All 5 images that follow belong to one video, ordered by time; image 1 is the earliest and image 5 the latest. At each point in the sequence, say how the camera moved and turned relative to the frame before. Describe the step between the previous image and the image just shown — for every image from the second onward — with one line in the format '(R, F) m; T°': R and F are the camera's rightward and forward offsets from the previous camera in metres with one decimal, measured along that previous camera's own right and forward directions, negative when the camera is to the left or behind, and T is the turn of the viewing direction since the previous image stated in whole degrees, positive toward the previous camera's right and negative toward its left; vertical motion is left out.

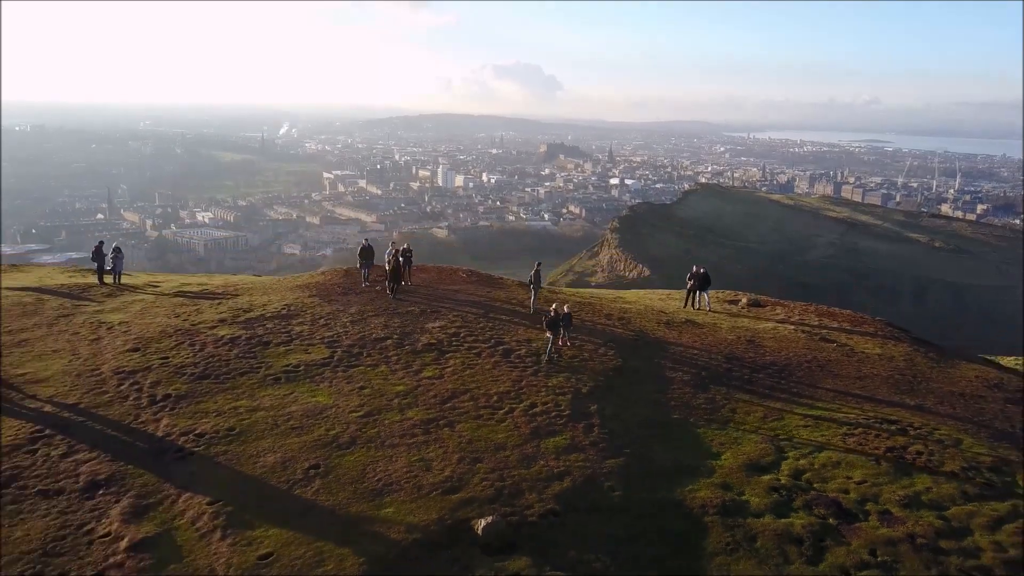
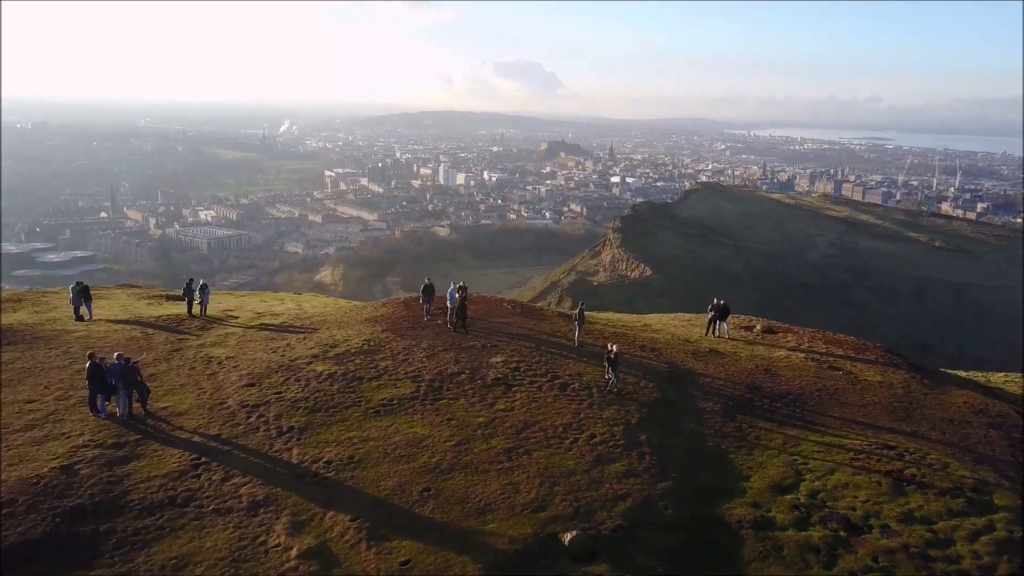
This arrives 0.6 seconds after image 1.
(-0.3, -0.6) m; 0°
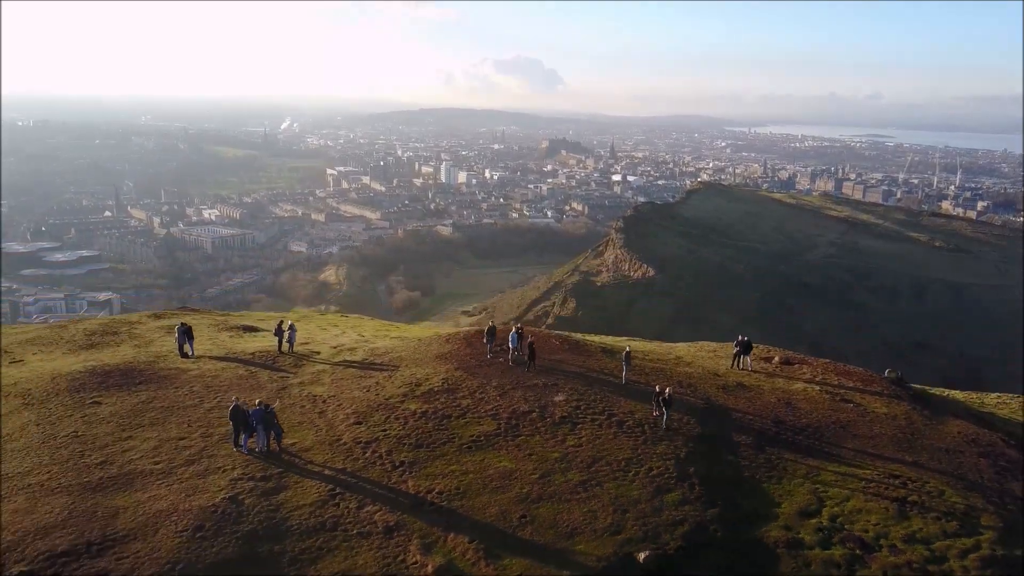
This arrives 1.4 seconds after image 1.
(-0.4, -0.7) m; 0°
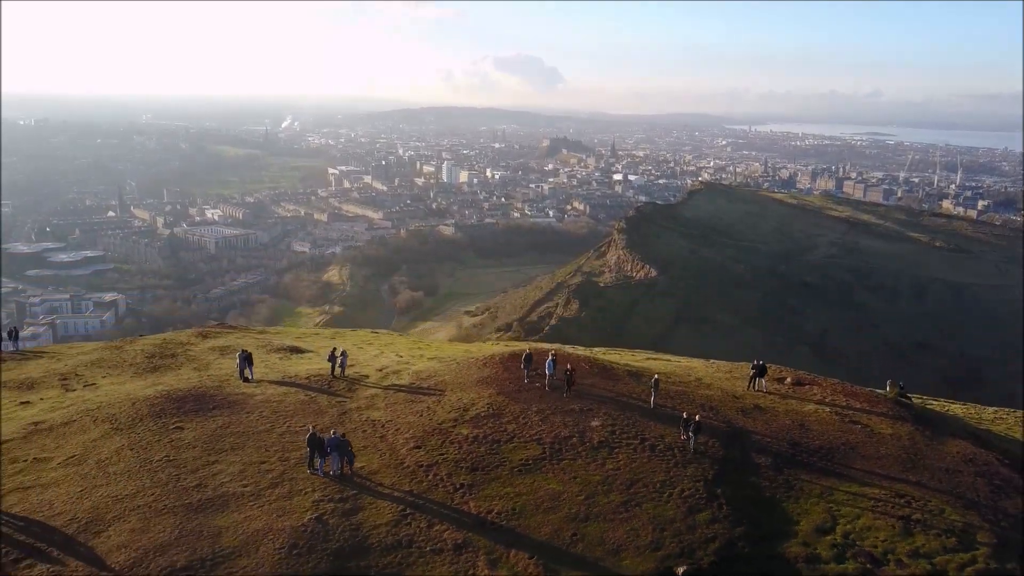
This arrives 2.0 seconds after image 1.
(-0.3, -0.5) m; 0°
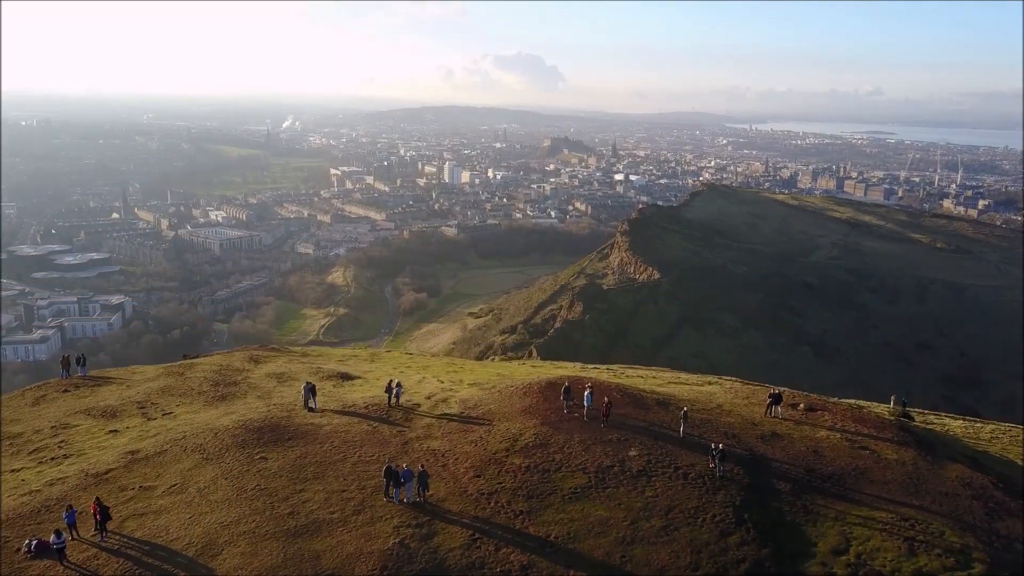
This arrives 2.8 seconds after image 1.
(-0.4, -0.6) m; 0°
